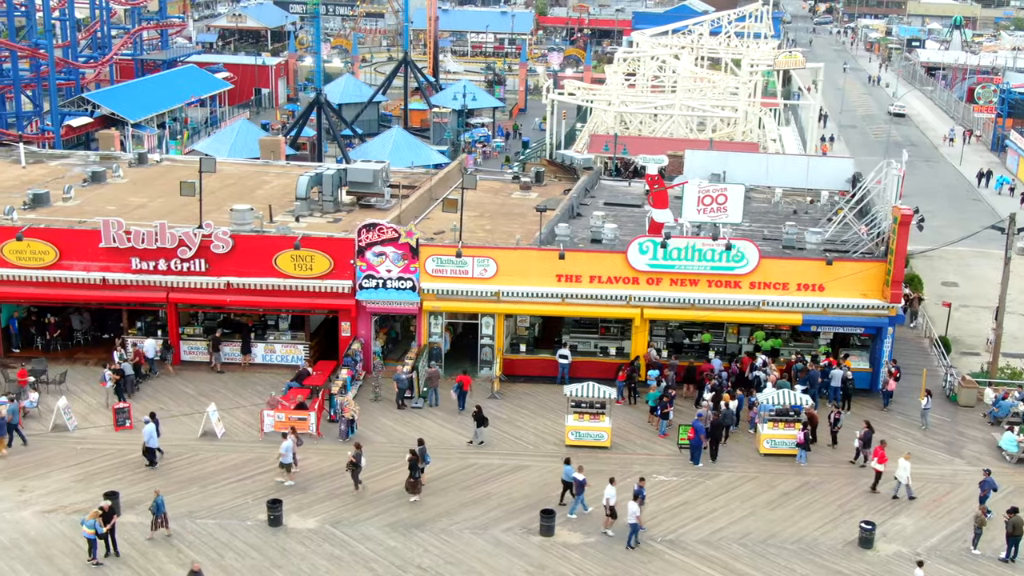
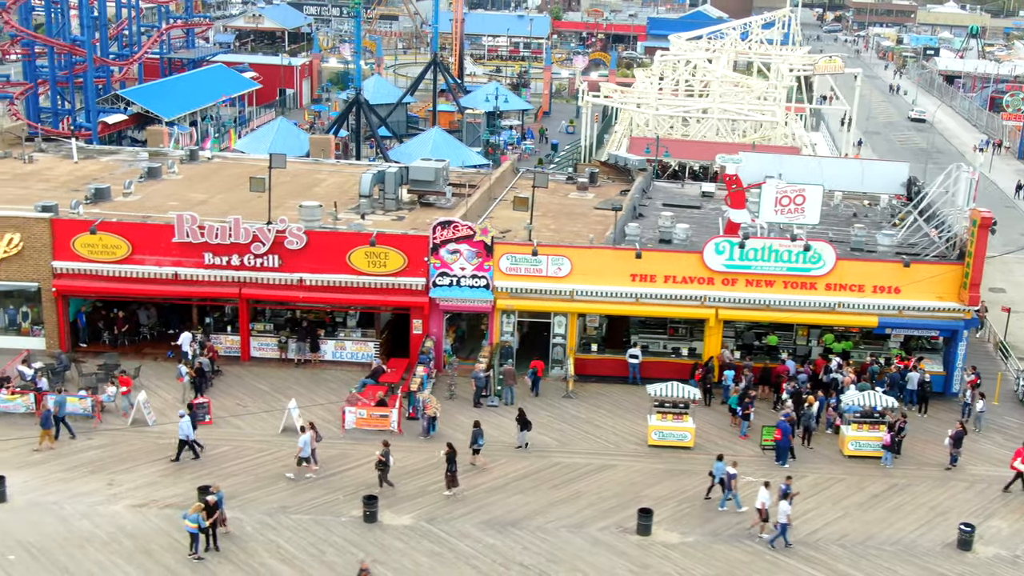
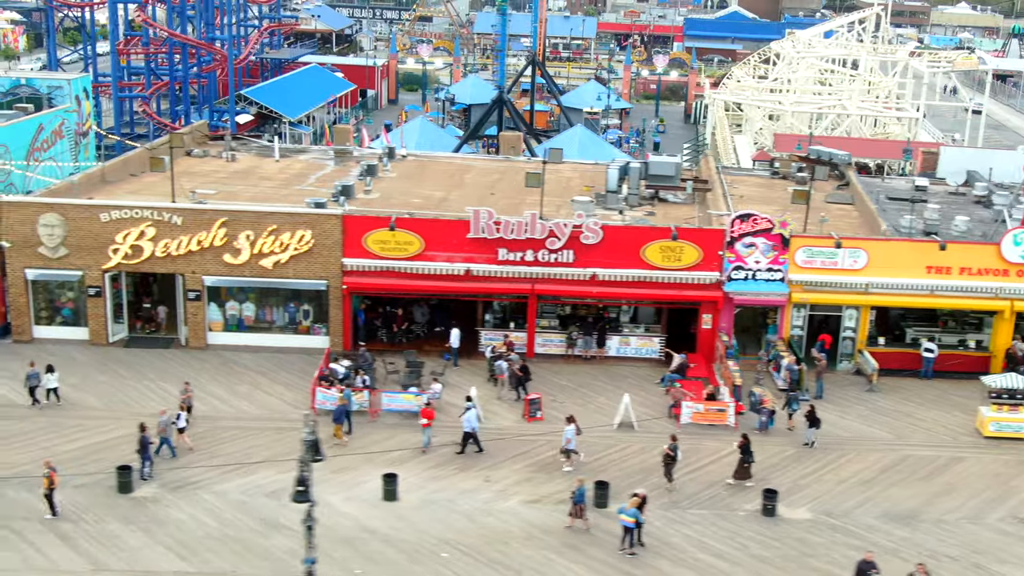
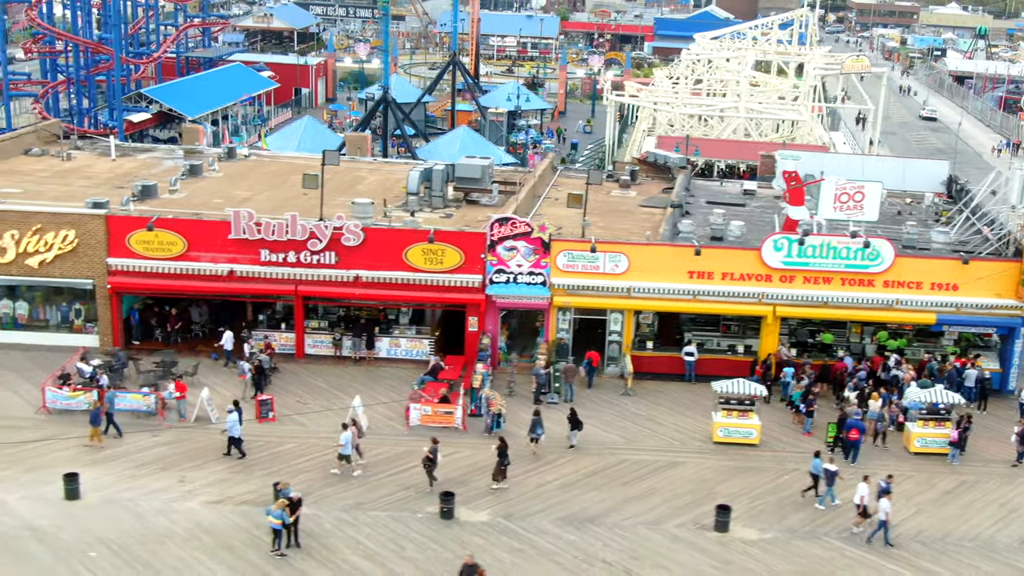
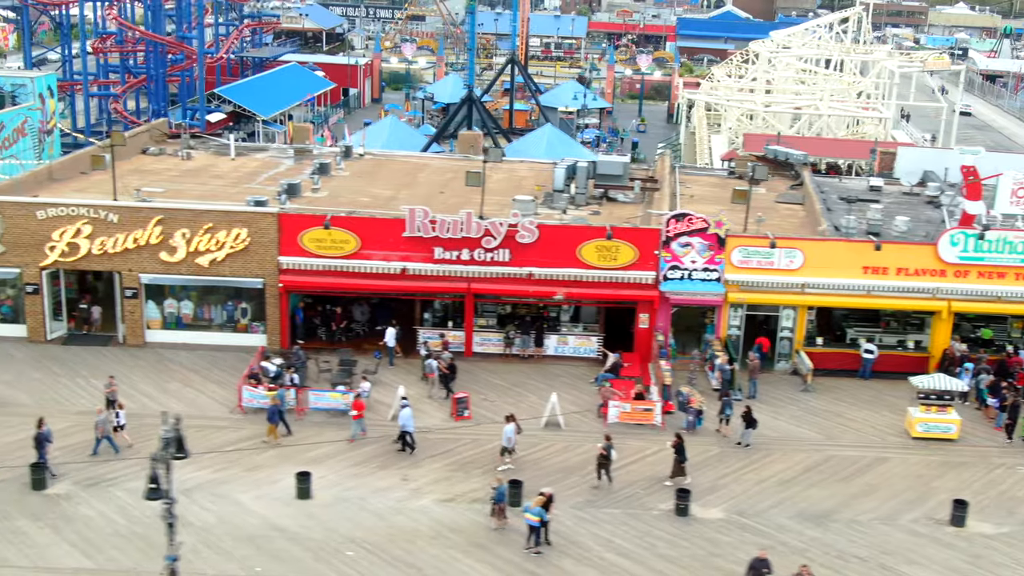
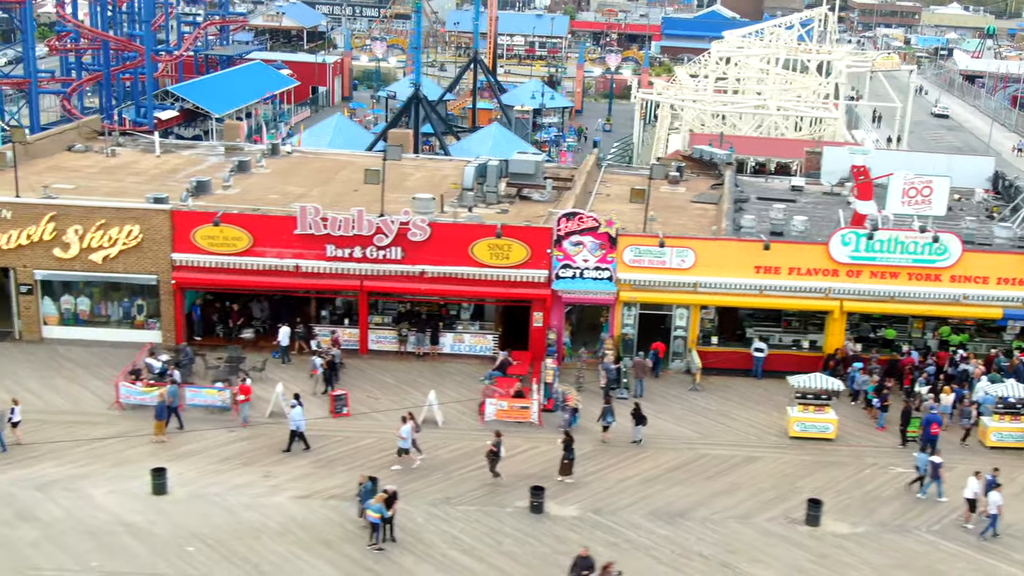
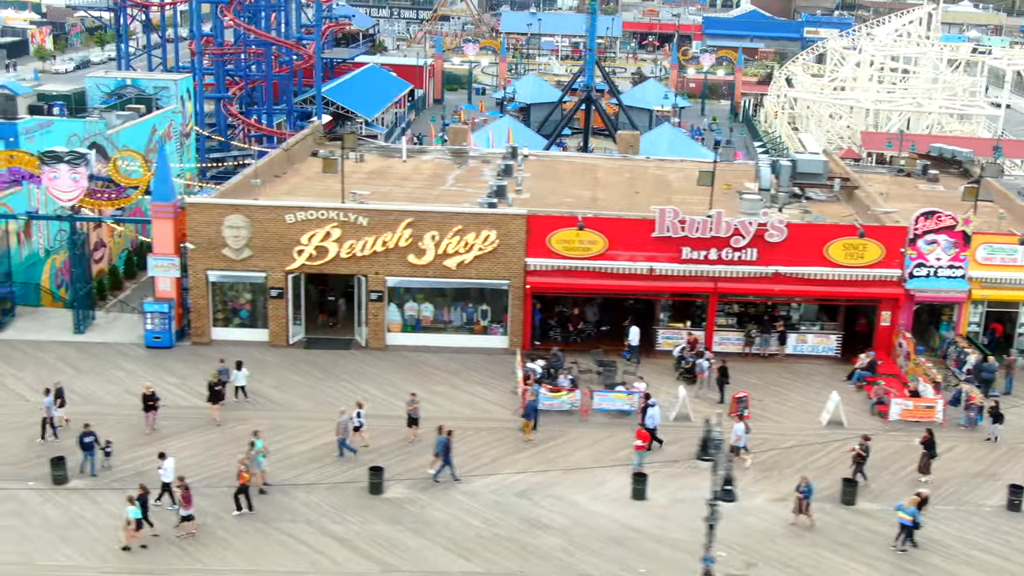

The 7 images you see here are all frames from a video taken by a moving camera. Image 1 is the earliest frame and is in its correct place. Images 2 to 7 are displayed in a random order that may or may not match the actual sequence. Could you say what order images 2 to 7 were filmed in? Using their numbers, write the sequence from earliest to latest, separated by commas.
2, 4, 6, 5, 3, 7
